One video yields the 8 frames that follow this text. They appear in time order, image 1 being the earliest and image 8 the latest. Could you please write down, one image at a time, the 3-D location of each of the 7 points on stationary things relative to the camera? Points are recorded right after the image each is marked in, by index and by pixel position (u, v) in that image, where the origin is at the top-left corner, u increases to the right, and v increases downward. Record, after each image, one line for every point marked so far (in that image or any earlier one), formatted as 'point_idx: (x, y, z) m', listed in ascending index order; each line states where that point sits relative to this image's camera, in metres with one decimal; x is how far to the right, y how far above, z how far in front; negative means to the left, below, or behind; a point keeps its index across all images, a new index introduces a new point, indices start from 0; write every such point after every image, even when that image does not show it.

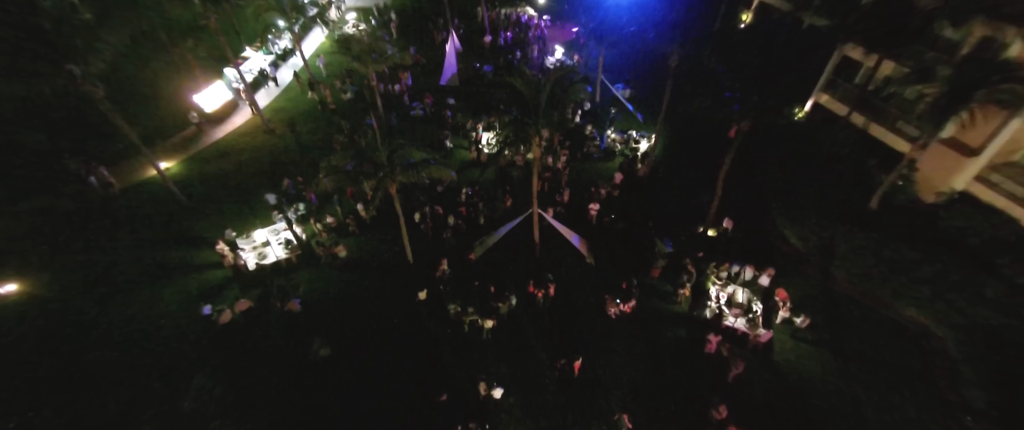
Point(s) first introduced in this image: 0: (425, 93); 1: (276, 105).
0: (-3.5, +4.9, +16.4) m
1: (-8.8, +4.0, +14.8) m
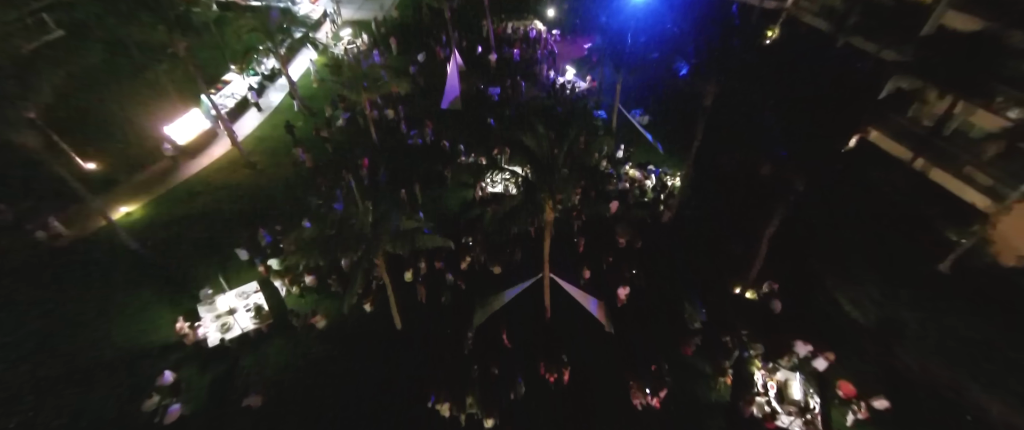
0: (-3.2, +3.5, +15.0) m
1: (-8.6, +2.6, +13.4) m
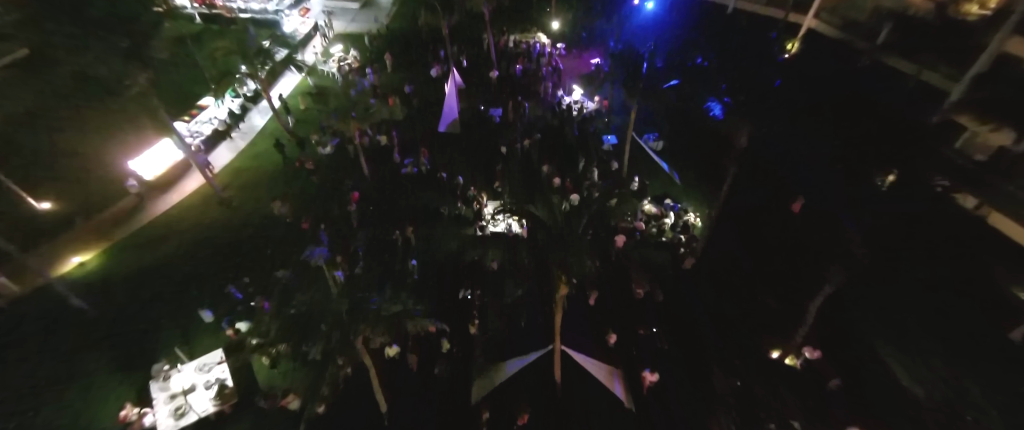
0: (-3.1, +2.4, +13.8) m
1: (-8.5, +1.5, +12.2) m
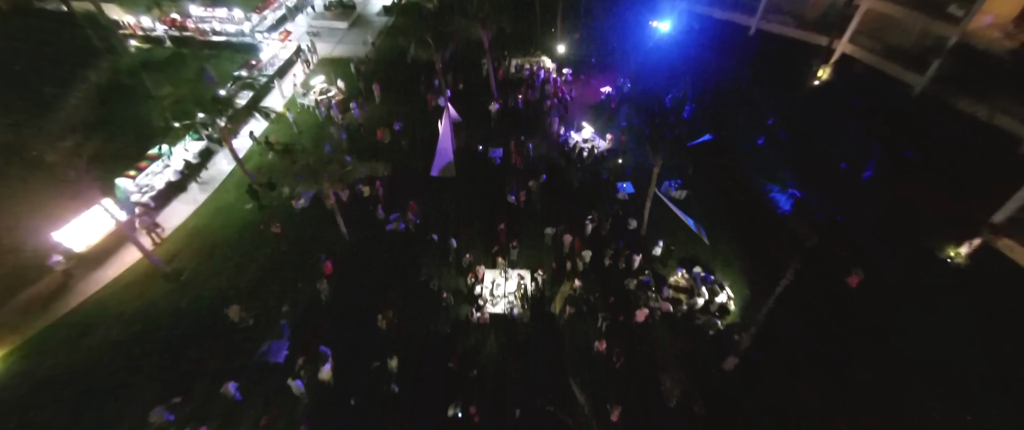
0: (-3.0, +0.6, +12.0) m
1: (-8.4, -0.3, +10.4) m
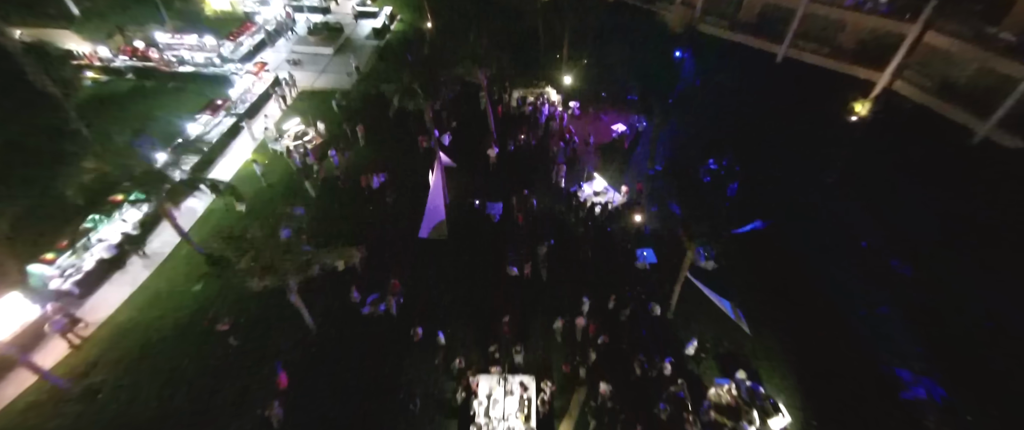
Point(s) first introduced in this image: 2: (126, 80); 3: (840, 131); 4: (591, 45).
0: (-3.0, -1.4, +10.1) m
1: (-8.4, -2.2, +8.6) m
2: (-14.5, +5.1, +15.2) m
3: (+11.3, +2.9, +14.1) m
4: (+3.6, +7.7, +18.6) m
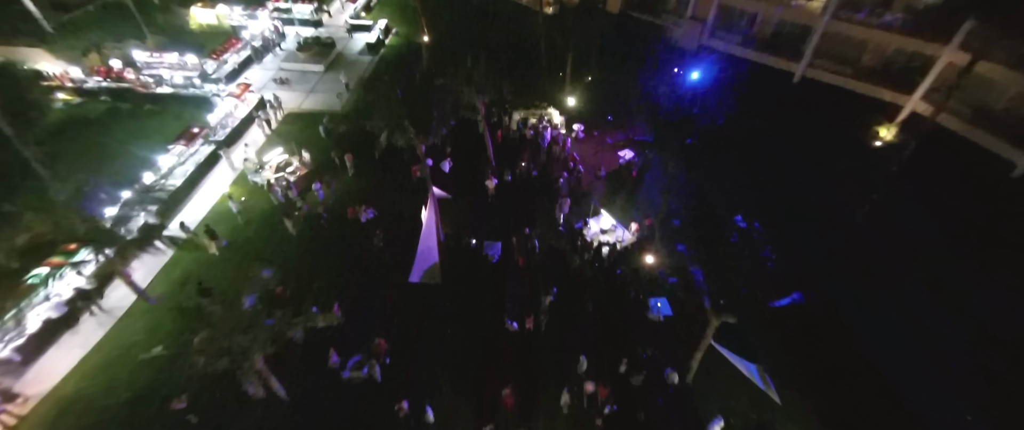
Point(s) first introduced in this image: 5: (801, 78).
0: (-3.0, -2.5, +9.1) m
1: (-8.4, -3.3, +7.5) m
2: (-14.5, +3.9, +14.3) m
3: (+11.3, +1.7, +13.0) m
4: (+3.6, +6.5, +17.6) m
5: (+11.5, +5.5, +16.2) m
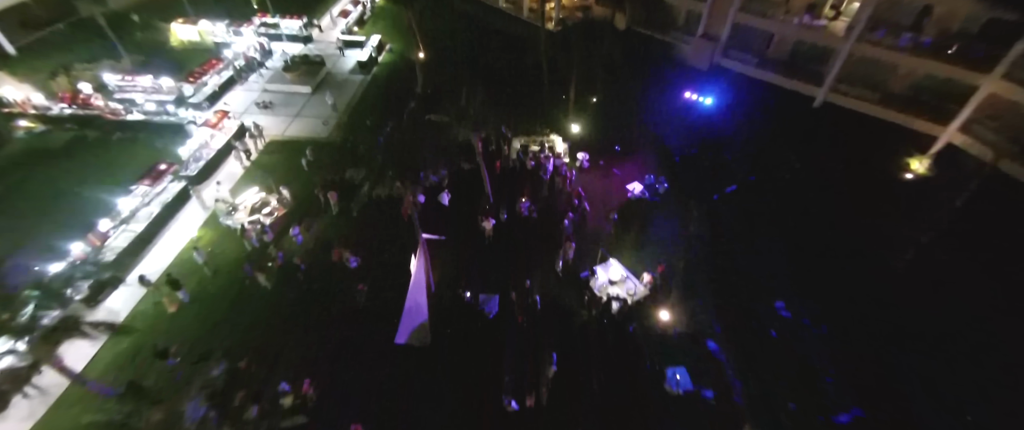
0: (-3.1, -3.7, +7.9) m
1: (-8.4, -4.5, +6.4) m
2: (-14.5, +2.7, +13.2) m
3: (+11.3, +0.4, +11.9) m
4: (+3.6, +5.2, +16.4) m
5: (+11.5, +4.2, +15.1) m
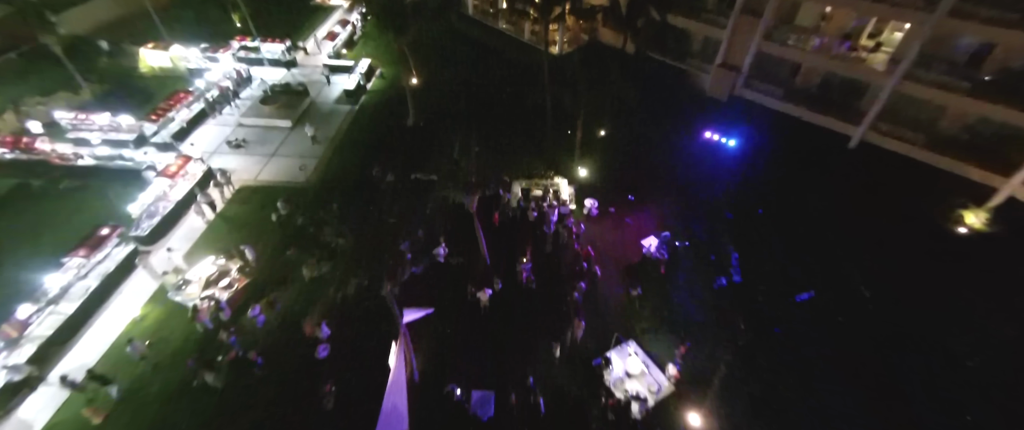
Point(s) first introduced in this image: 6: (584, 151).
0: (-3.1, -5.4, +6.3) m
1: (-8.5, -6.1, +4.8) m
2: (-14.5, +1.0, +11.6) m
3: (+11.3, -1.3, +10.3) m
4: (+3.6, +3.4, +14.9) m
5: (+11.5, +2.4, +13.5) m
6: (+2.5, +2.2, +13.8) m
